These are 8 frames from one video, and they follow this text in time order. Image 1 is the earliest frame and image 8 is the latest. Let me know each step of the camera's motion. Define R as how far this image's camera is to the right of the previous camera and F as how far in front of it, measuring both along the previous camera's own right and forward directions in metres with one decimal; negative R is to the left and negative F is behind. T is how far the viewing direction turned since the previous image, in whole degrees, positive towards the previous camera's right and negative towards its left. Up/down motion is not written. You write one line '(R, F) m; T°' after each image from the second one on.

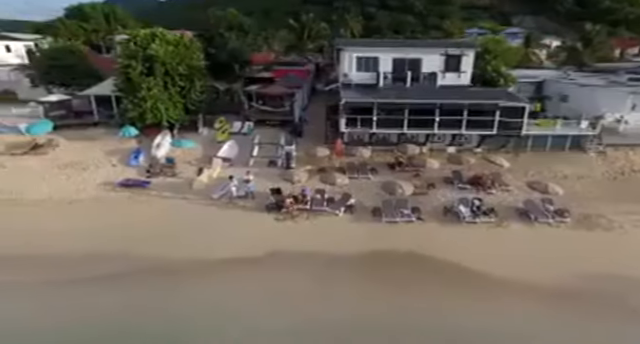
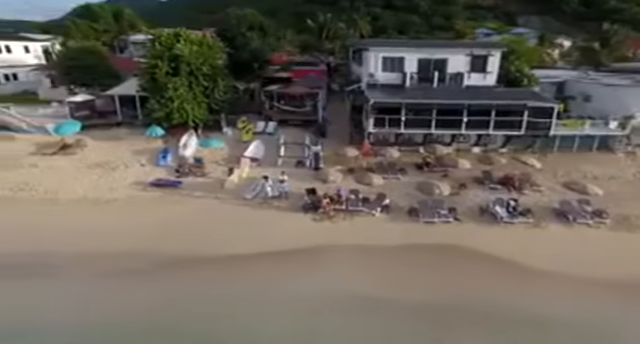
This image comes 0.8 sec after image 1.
(-1.8, 0.0) m; 0°
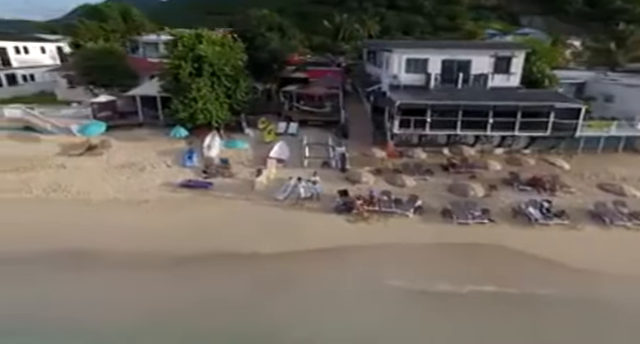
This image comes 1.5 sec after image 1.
(-1.7, 0.0) m; 0°
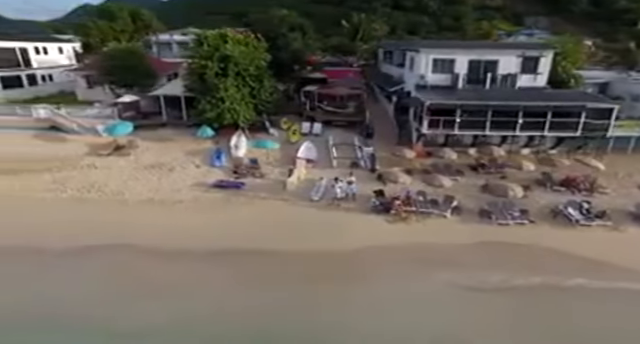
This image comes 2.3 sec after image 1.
(-1.9, +0.1) m; 0°
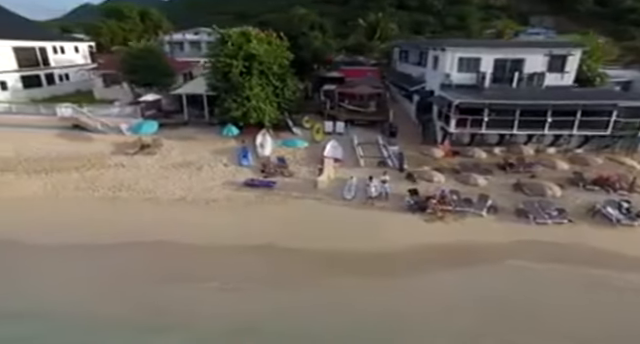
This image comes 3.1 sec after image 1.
(-1.8, +0.1) m; 0°
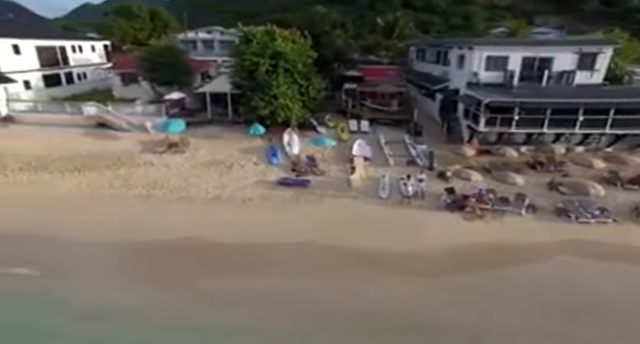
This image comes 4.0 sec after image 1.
(-1.9, +0.1) m; 0°
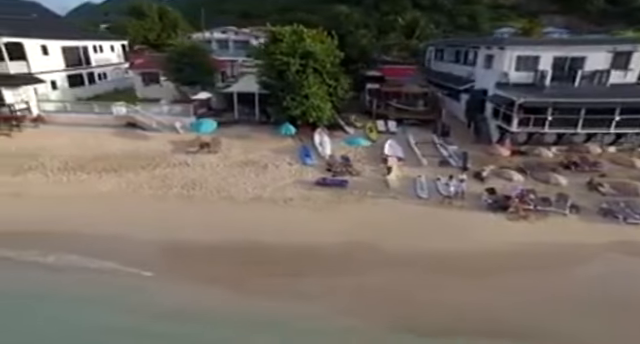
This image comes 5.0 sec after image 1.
(-2.2, 0.0) m; 0°
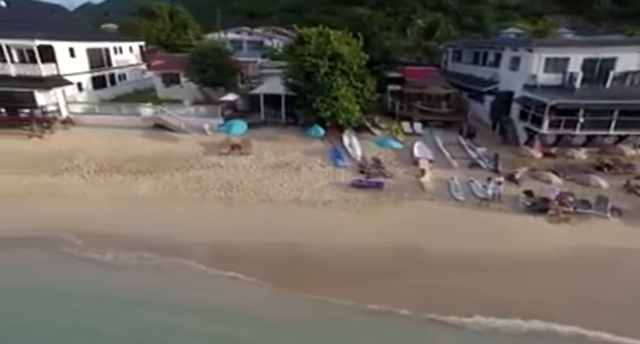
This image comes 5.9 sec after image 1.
(-2.0, 0.0) m; 0°
